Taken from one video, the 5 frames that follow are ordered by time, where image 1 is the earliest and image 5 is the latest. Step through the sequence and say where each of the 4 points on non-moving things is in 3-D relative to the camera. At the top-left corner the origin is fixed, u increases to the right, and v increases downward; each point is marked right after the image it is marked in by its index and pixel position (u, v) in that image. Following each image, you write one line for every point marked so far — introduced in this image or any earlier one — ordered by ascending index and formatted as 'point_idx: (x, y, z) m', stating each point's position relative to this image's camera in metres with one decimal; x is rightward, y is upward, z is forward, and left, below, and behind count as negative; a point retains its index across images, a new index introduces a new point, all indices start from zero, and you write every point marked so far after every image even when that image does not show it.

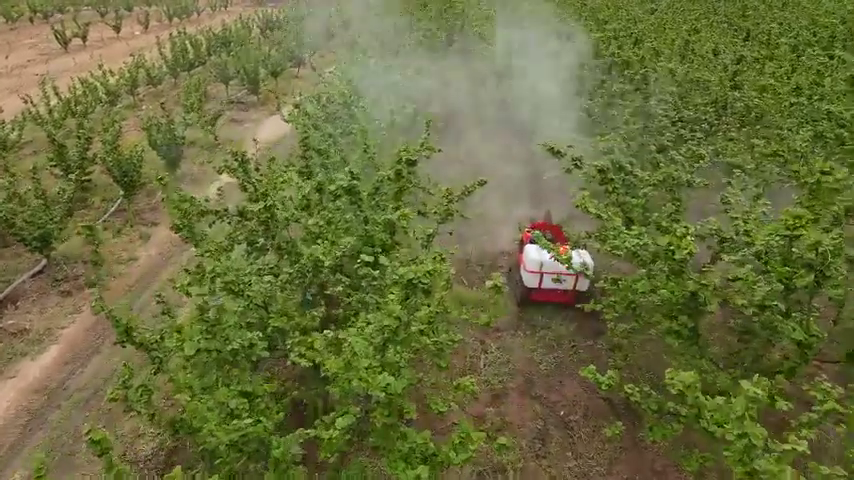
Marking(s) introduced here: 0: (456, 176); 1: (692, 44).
0: (+0.4, +0.9, +11.7) m
1: (+4.9, +3.6, +14.7) m
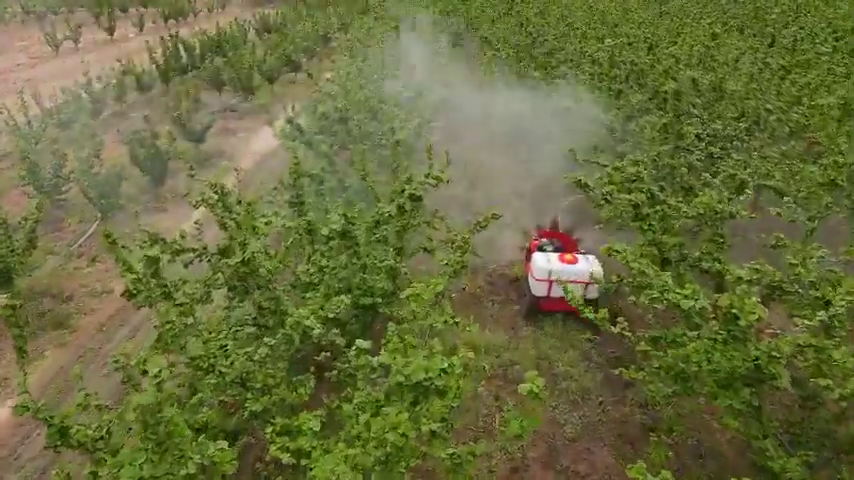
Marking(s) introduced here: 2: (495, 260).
0: (+0.5, +0.6, +10.8) m
1: (+4.9, +3.2, +13.8) m
2: (+0.8, -0.2, +9.2) m
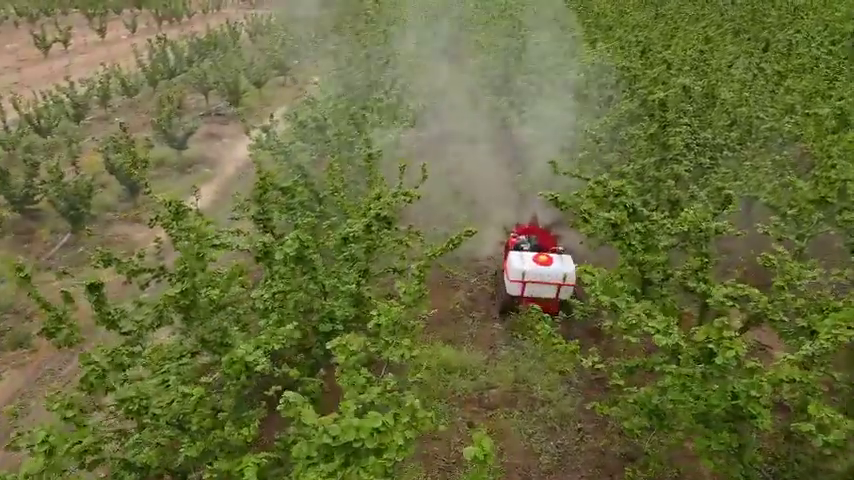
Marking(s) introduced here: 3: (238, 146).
0: (+0.2, +0.4, +10.5) m
1: (+4.7, +3.1, +13.5) m
2: (+0.6, -0.4, +8.9) m
3: (-3.5, +1.7, +14.6) m
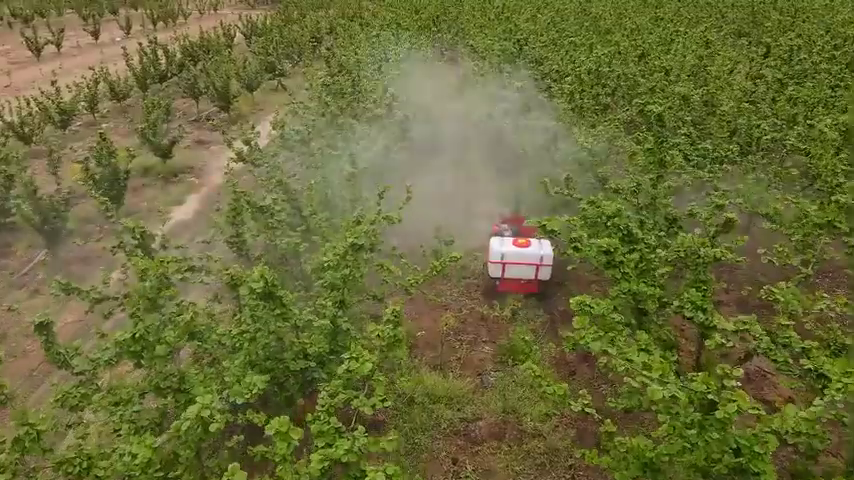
0: (+0.1, +0.3, +10.1) m
1: (+4.6, +2.9, +13.2) m
2: (+0.4, -0.6, +8.6) m
3: (-3.6, +1.5, +14.3) m
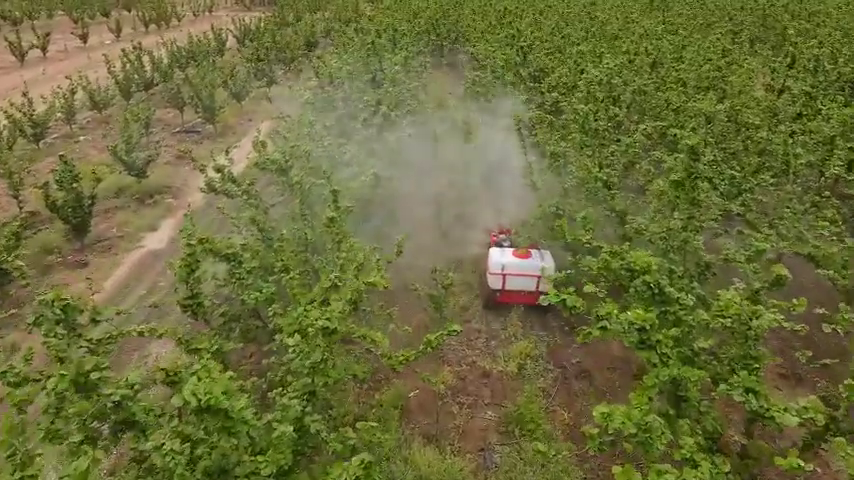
0: (+0.1, -0.1, +9.1) m
1: (+4.5, +2.5, +12.2) m
2: (+0.4, -1.0, +7.5) m
3: (-3.7, +1.1, +13.3) m
